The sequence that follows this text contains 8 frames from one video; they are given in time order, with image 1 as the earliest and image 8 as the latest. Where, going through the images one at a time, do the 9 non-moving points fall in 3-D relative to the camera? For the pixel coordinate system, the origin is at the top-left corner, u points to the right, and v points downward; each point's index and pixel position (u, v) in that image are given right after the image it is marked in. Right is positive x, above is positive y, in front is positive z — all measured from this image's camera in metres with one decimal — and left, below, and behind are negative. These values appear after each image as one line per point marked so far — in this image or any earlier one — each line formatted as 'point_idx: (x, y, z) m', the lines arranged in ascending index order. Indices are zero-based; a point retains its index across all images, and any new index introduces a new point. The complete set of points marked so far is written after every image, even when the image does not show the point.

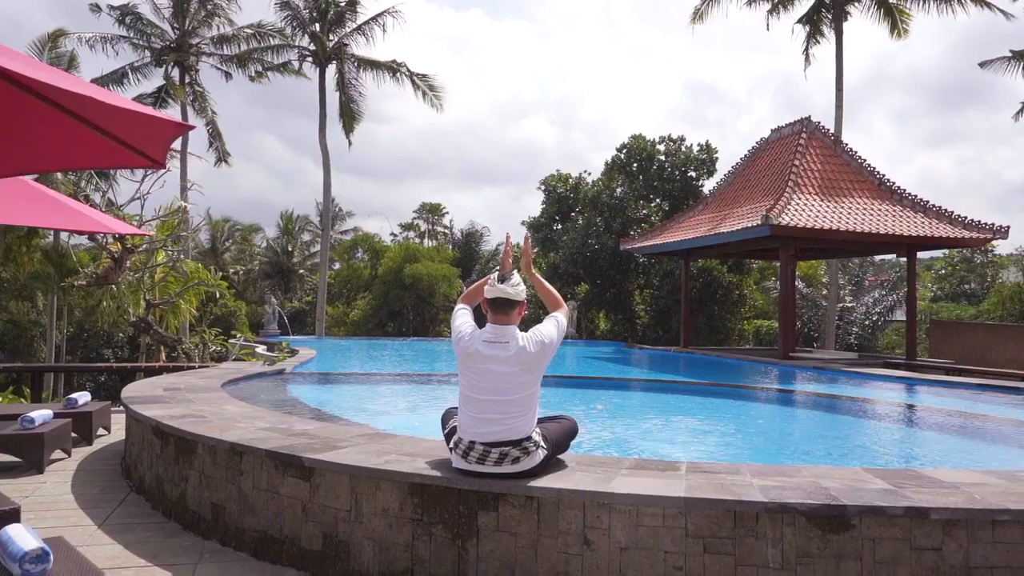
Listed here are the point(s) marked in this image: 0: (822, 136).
0: (+6.6, +3.2, +15.9) m
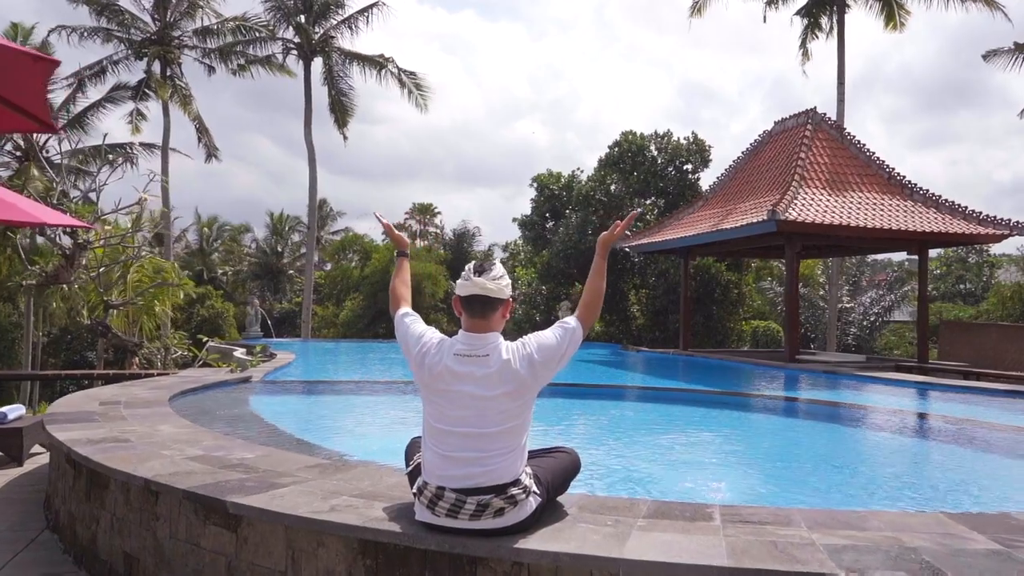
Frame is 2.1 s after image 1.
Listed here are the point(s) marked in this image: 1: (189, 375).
0: (+6.4, +3.3, +15.2) m
1: (-3.4, -0.9, +8.0) m
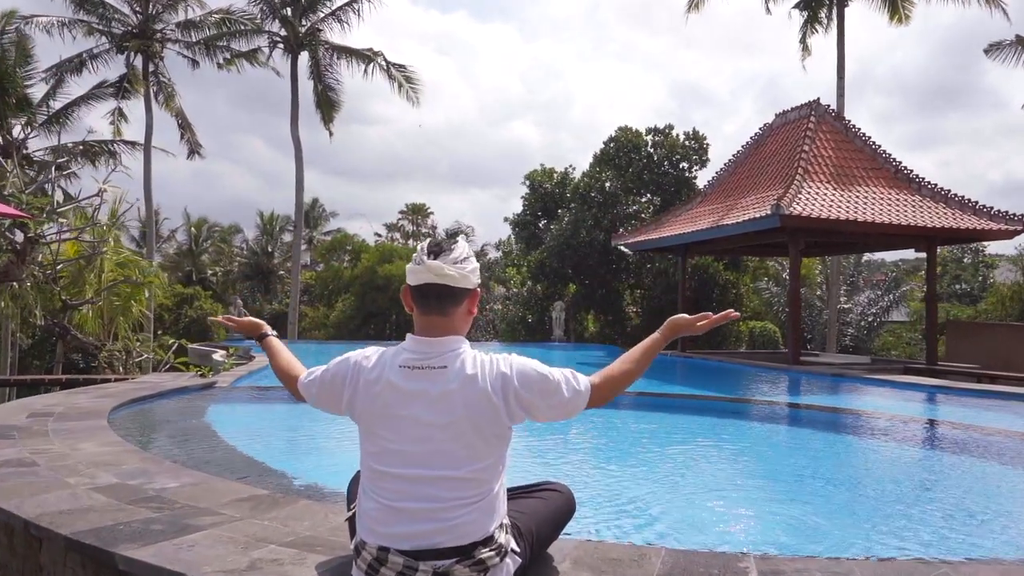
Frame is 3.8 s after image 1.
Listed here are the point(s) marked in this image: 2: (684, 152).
0: (+6.3, +3.3, +14.6) m
1: (-3.6, -0.9, +7.3) m
2: (+4.5, +3.5, +19.6) m
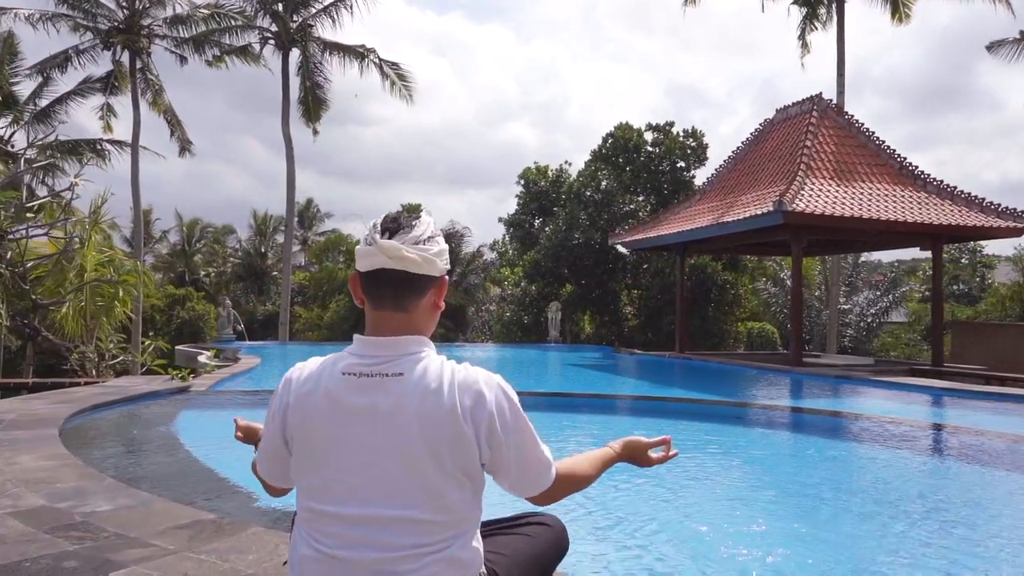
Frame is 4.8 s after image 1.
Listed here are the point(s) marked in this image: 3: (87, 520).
0: (+6.1, +3.3, +14.2) m
1: (-3.6, -0.9, +6.9) m
2: (+4.4, +3.5, +19.3) m
3: (-1.4, -0.8, +2.5) m
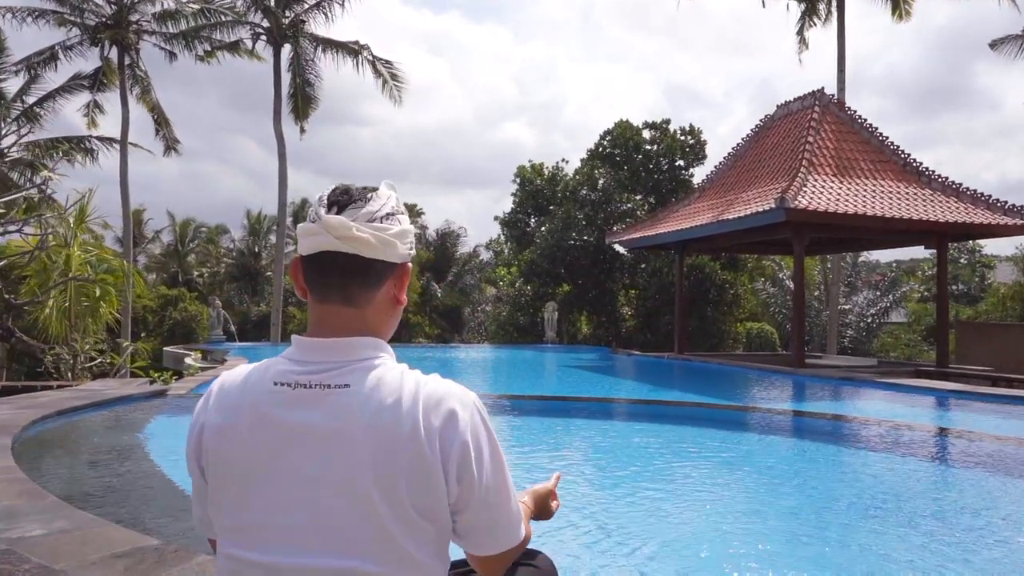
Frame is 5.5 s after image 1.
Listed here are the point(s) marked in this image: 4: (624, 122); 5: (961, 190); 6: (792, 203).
0: (+6.1, +3.3, +13.9) m
1: (-3.7, -0.9, +6.6) m
2: (+4.3, +3.5, +19.0) m
3: (-1.5, -0.8, +2.2) m
4: (+2.9, +4.4, +19.7) m
5: (+7.2, +1.6, +12.0) m
6: (+4.0, +1.2, +10.7) m
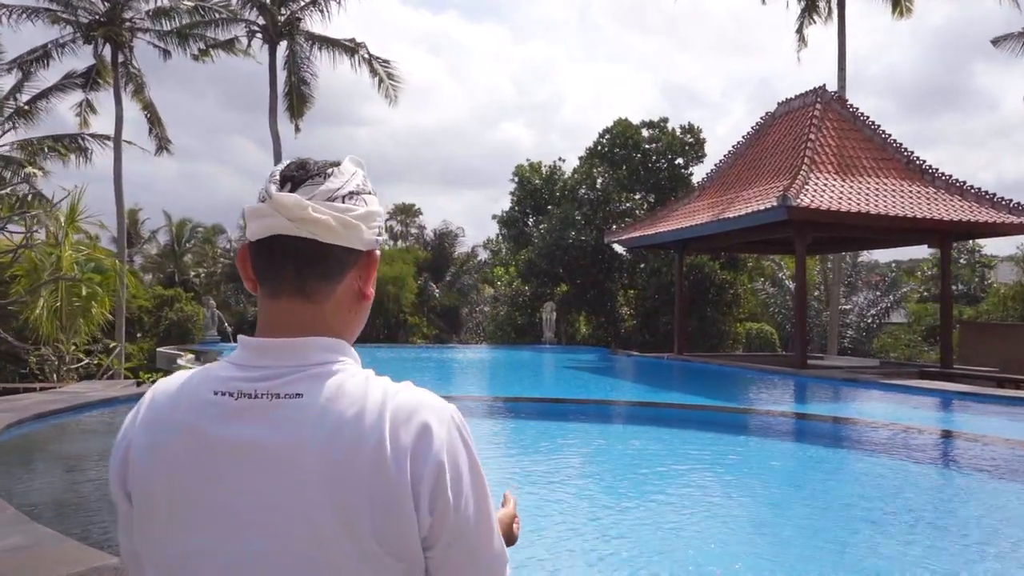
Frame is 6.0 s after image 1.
0: (+6.0, +3.3, +13.8) m
1: (-3.7, -0.9, +6.4) m
2: (+4.2, +3.5, +18.8) m
3: (-1.5, -0.7, +2.0) m
4: (+2.9, +4.4, +19.5) m
5: (+7.2, +1.6, +11.8) m
6: (+4.0, +1.2, +10.5) m
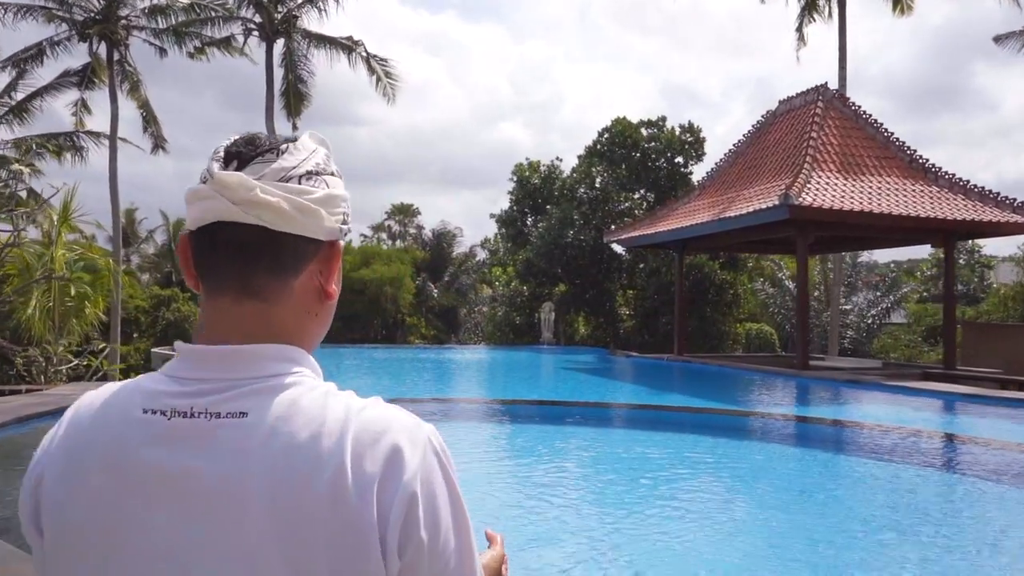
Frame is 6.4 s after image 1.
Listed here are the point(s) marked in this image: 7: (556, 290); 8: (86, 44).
0: (+6.0, +3.3, +13.6) m
1: (-3.7, -0.9, +6.2) m
2: (+4.2, +3.5, +18.6) m
3: (-1.5, -0.7, +1.8) m
4: (+2.8, +4.4, +19.4) m
5: (+7.1, +1.6, +11.7) m
6: (+4.0, +1.2, +10.4) m
7: (+1.1, -0.1, +19.2) m
8: (-11.2, +6.4, +19.6) m
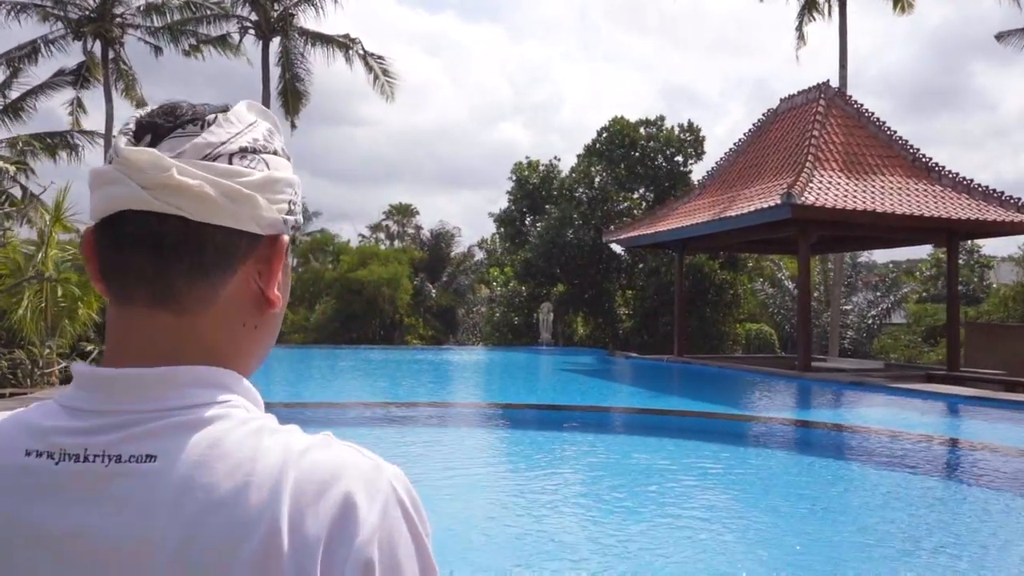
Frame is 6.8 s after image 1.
0: (+5.9, +3.3, +13.5) m
1: (-3.8, -0.9, +6.0) m
2: (+4.1, +3.5, +18.5) m
3: (-1.5, -0.7, +1.6) m
4: (+2.8, +4.4, +19.2) m
5: (+7.1, +1.6, +11.5) m
6: (+3.9, +1.2, +10.2) m
7: (+1.1, -0.1, +19.0) m
8: (-11.2, +6.4, +19.4) m
